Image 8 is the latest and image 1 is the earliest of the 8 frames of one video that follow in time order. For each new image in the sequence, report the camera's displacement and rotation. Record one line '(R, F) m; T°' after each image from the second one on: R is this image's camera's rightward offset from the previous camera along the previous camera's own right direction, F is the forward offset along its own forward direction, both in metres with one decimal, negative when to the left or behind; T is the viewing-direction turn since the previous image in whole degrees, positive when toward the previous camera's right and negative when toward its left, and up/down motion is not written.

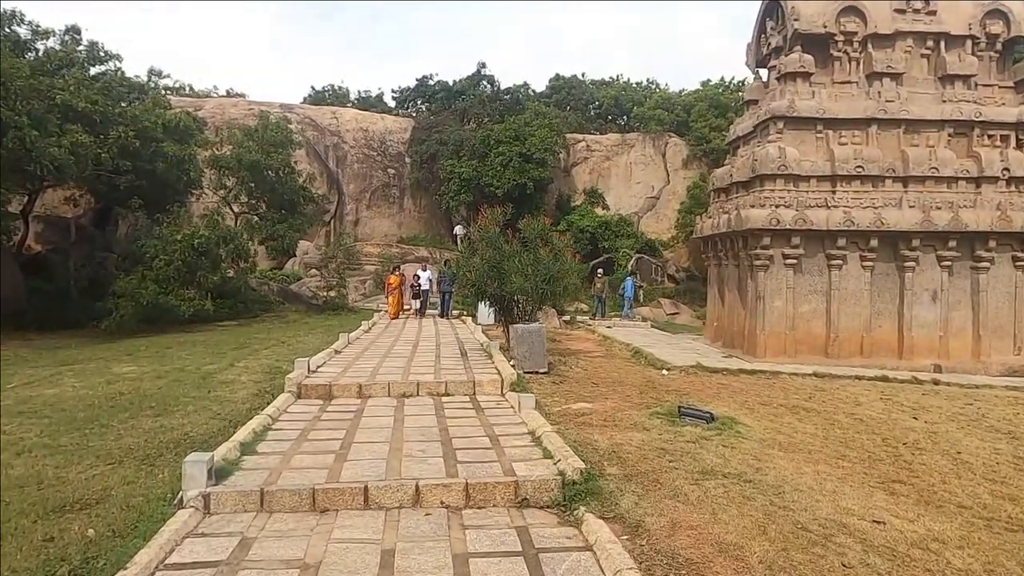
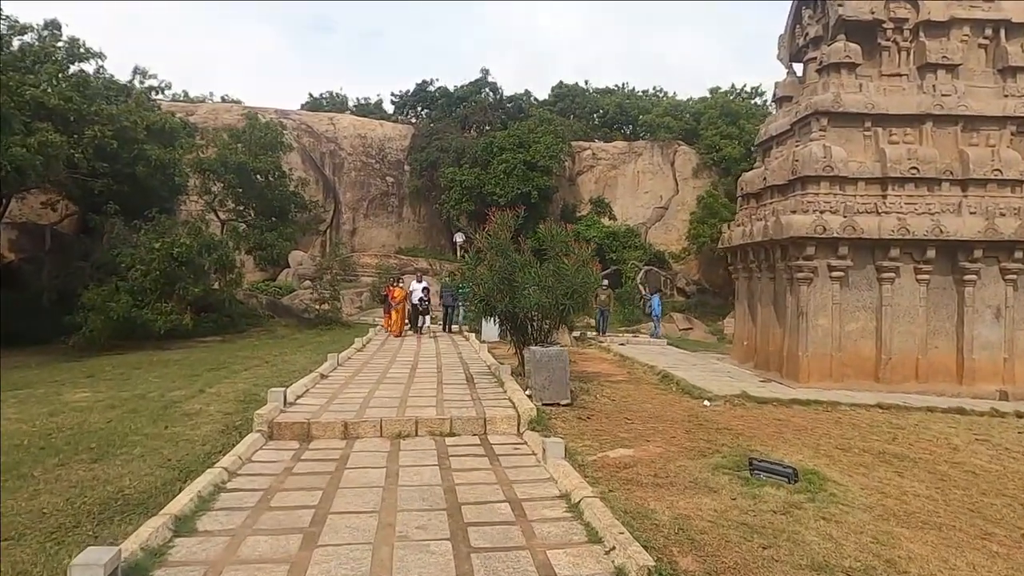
(-0.2, +1.4) m; 0°
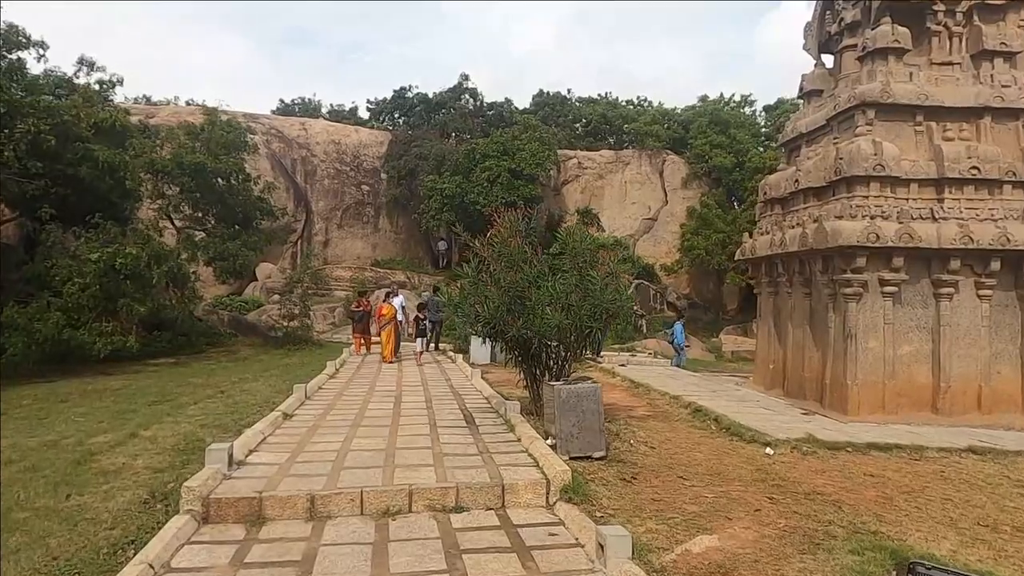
(-0.4, +1.6) m; +2°
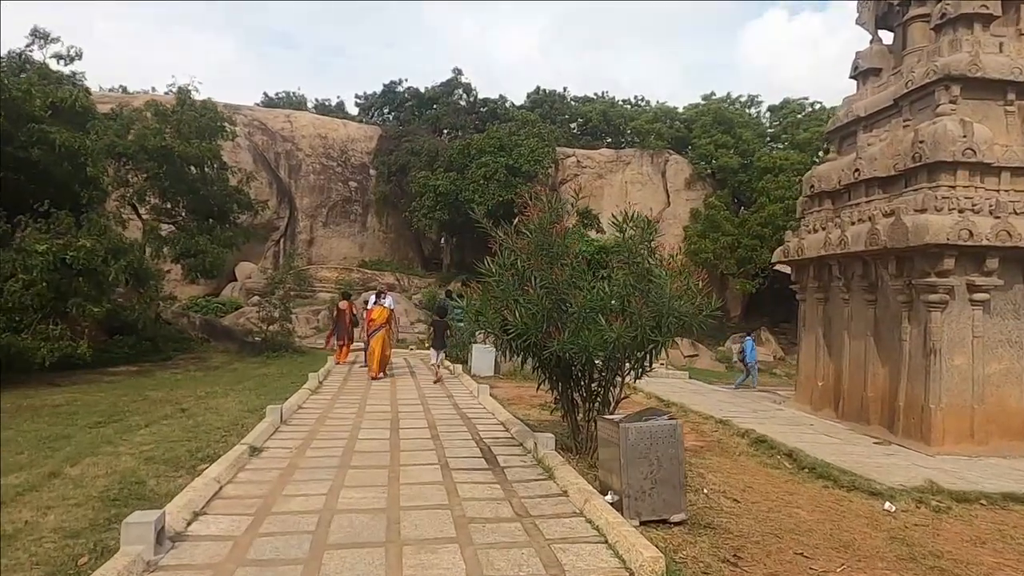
(-0.4, +1.6) m; +1°
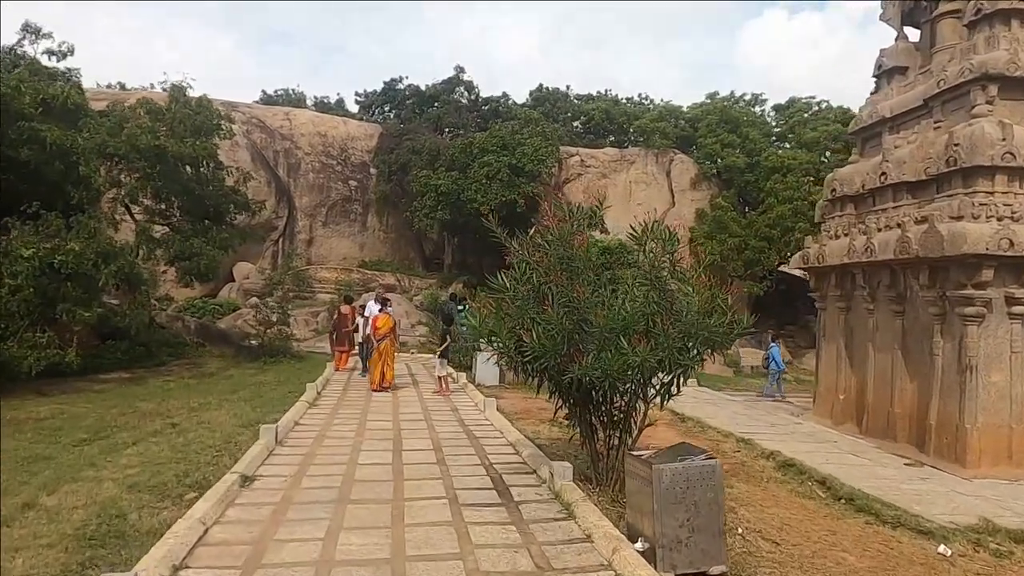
(-0.1, +0.5) m; 0°
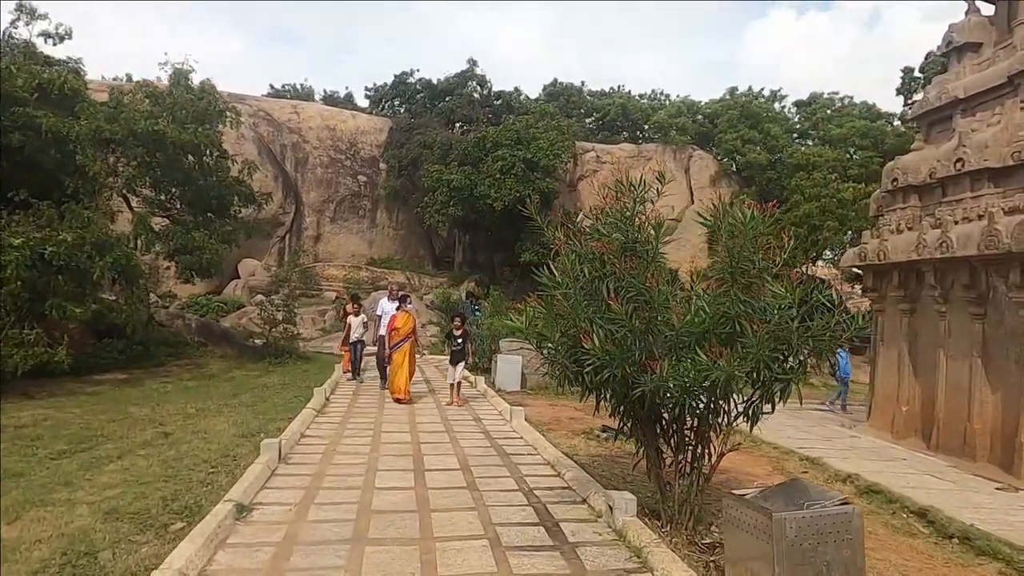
(-0.3, +0.9) m; -1°
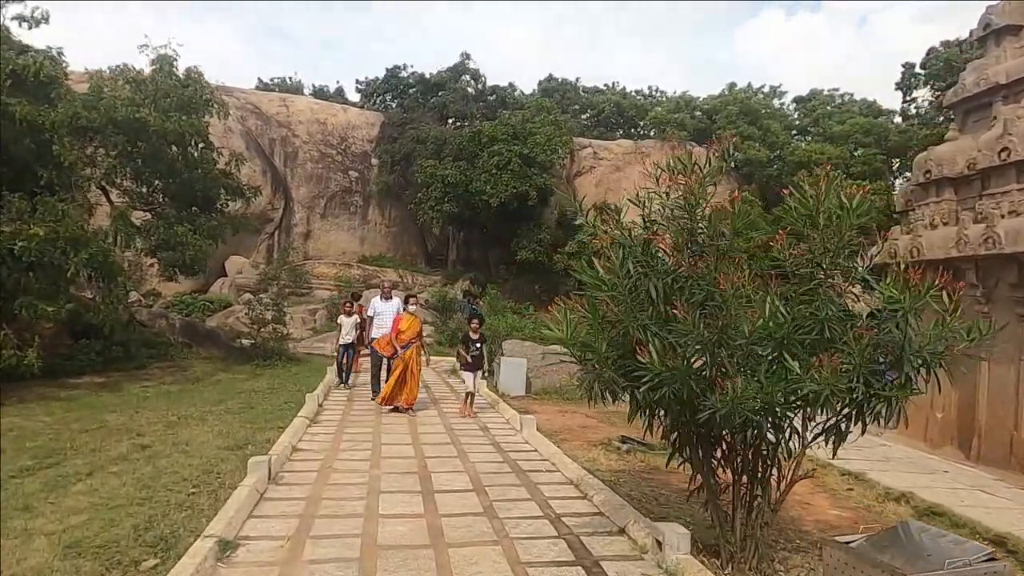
(-0.2, +0.6) m; +1°
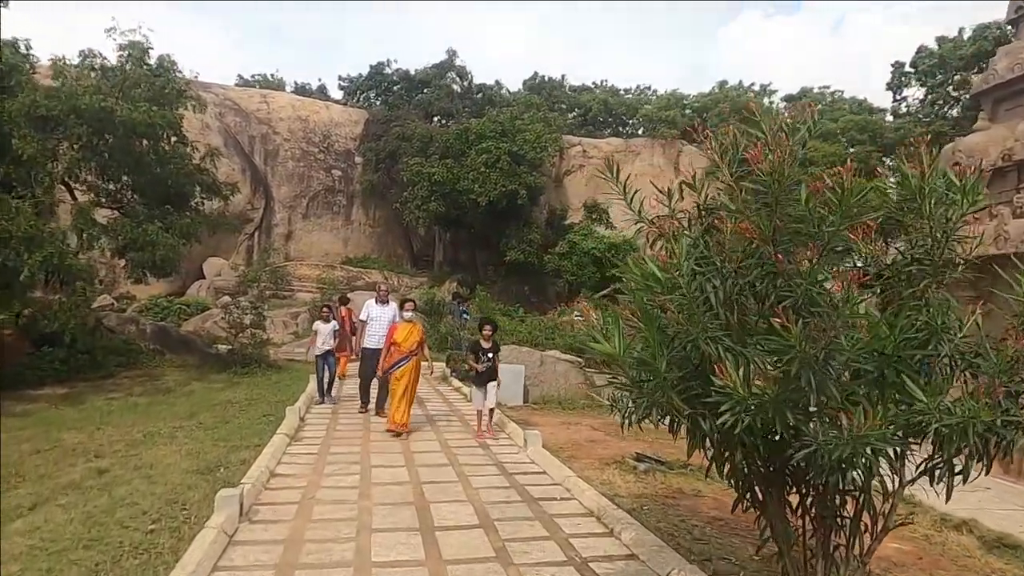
(-0.2, +0.7) m; +1°
